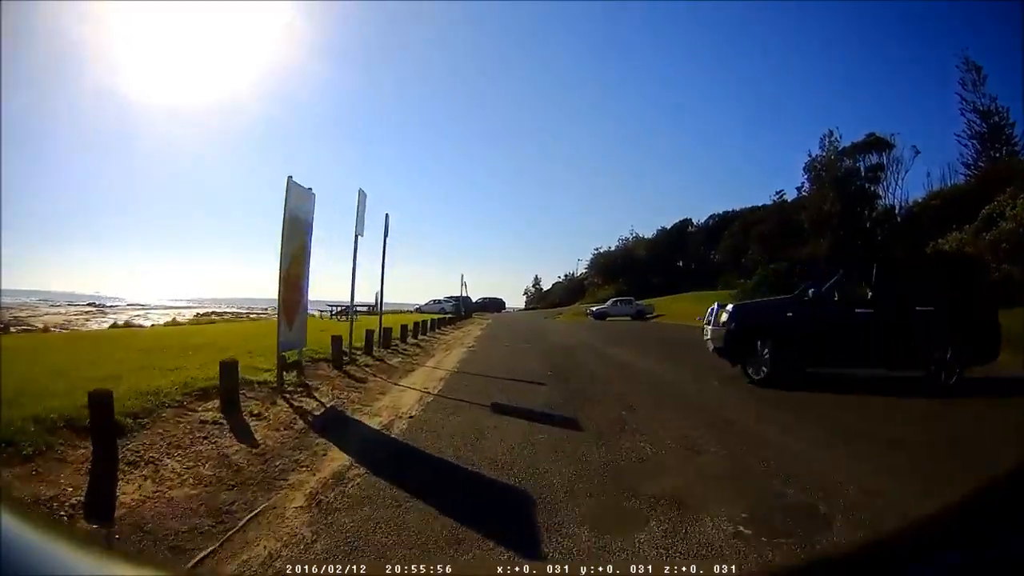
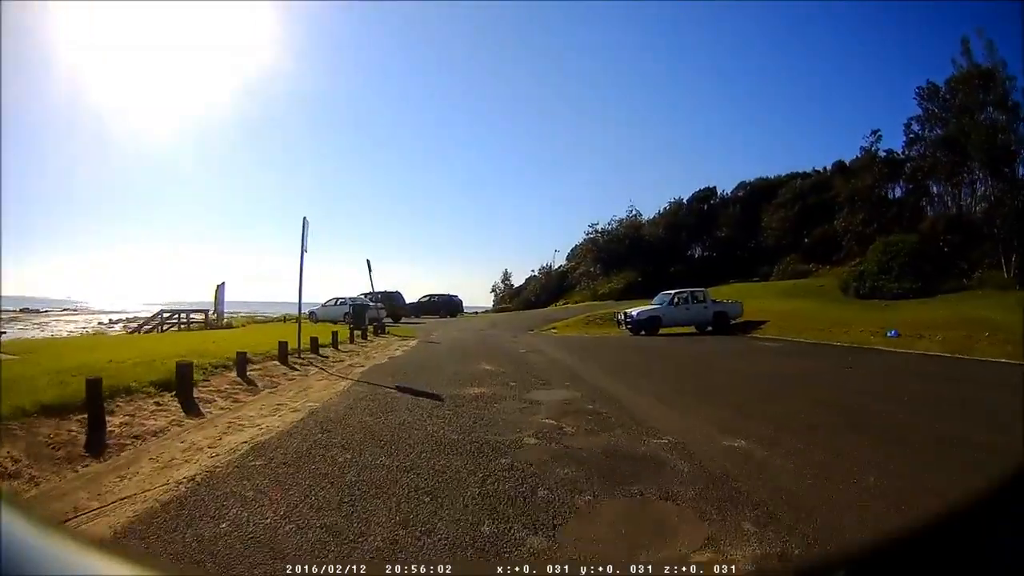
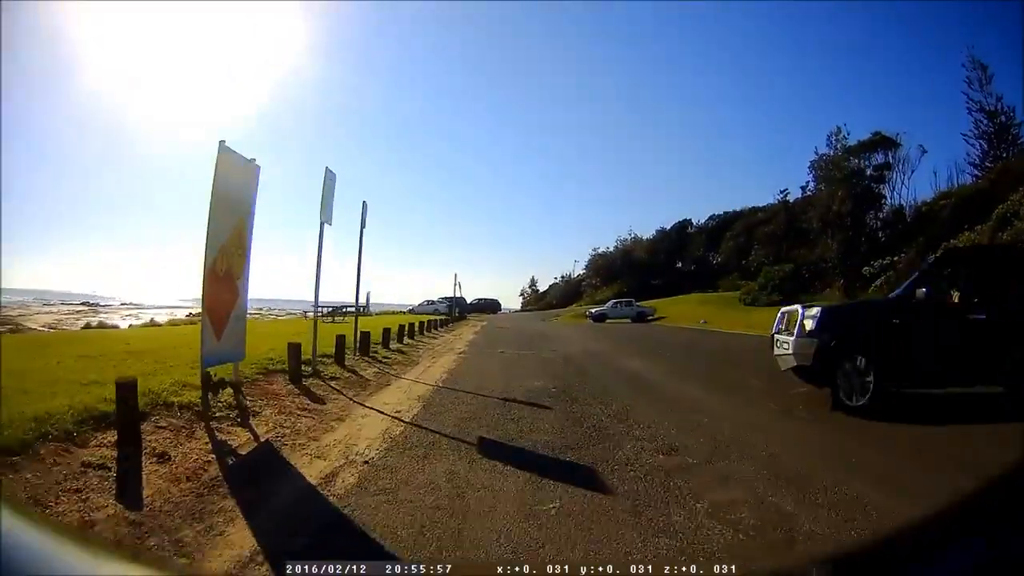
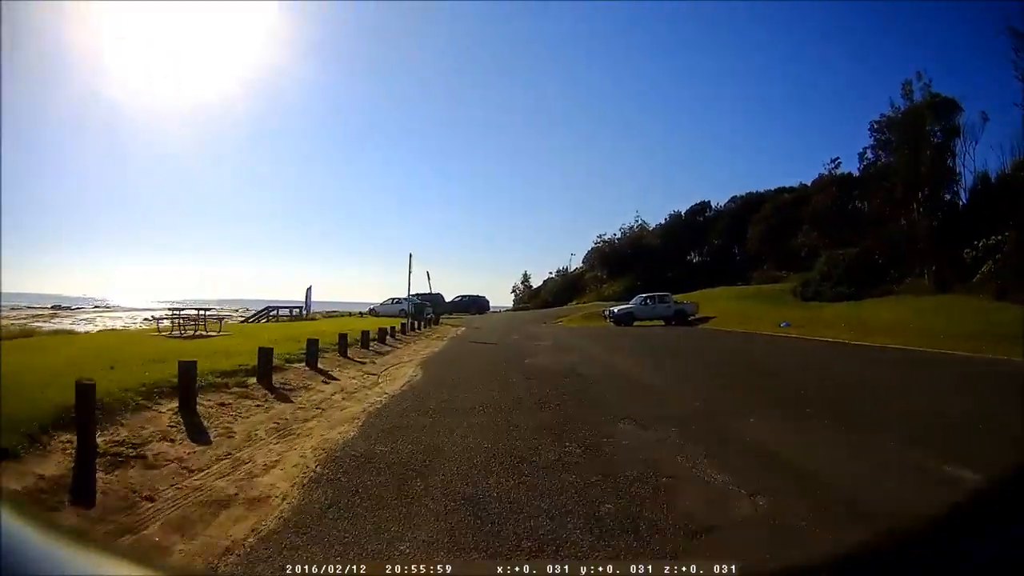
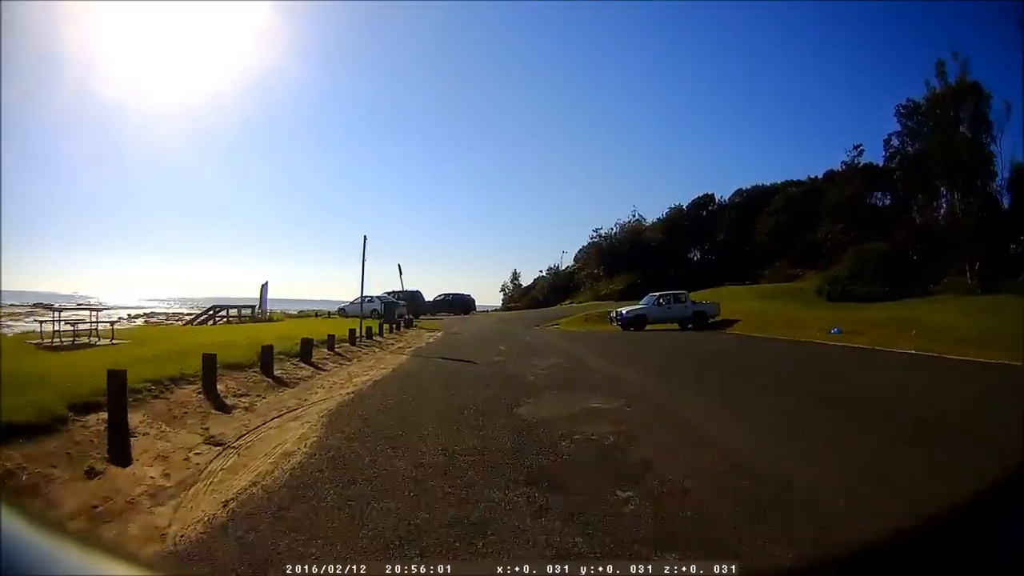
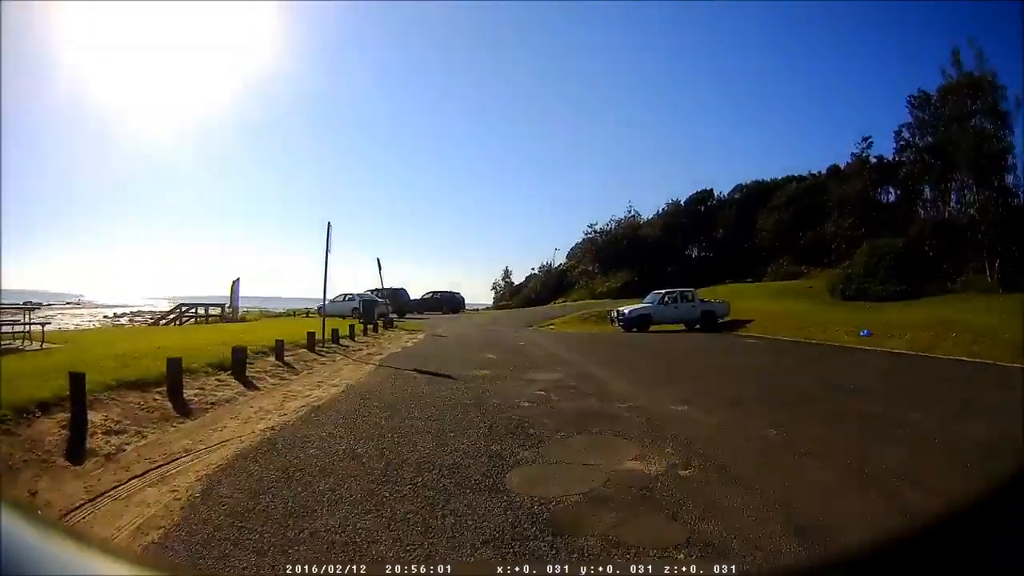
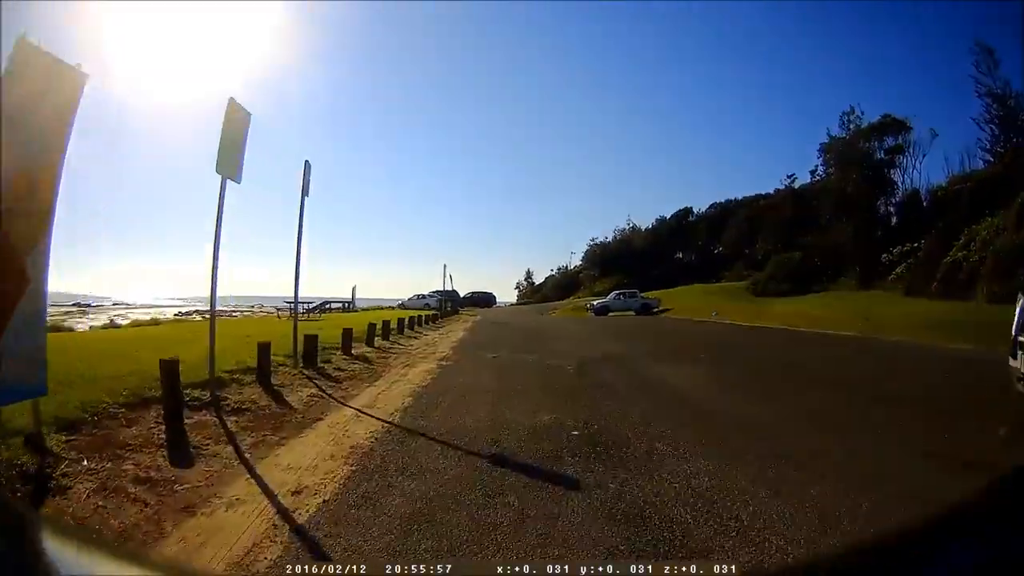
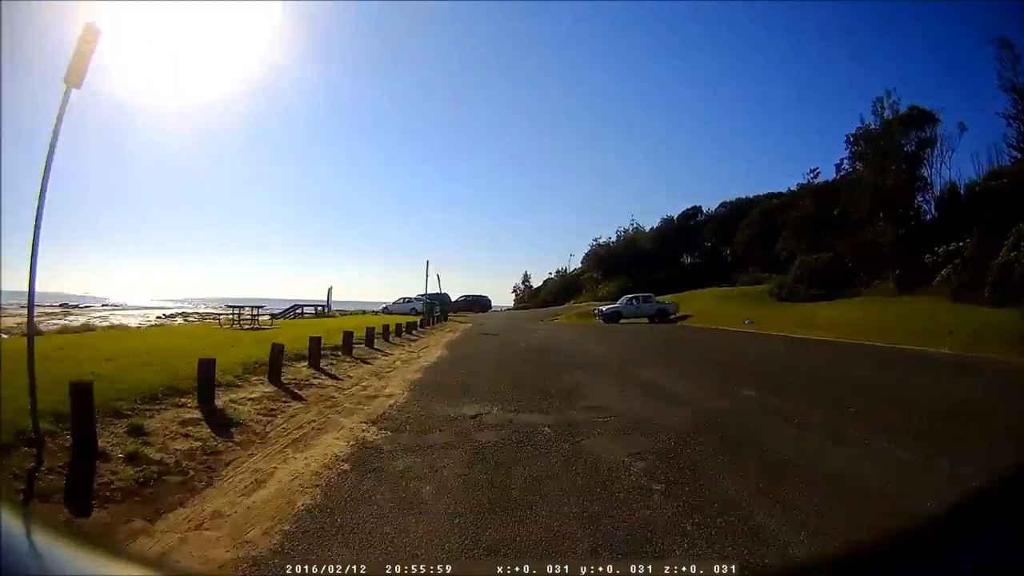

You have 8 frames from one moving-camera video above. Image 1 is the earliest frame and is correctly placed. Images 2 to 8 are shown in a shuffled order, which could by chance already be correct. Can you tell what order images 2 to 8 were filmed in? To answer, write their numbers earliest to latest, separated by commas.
3, 7, 8, 4, 5, 6, 2
